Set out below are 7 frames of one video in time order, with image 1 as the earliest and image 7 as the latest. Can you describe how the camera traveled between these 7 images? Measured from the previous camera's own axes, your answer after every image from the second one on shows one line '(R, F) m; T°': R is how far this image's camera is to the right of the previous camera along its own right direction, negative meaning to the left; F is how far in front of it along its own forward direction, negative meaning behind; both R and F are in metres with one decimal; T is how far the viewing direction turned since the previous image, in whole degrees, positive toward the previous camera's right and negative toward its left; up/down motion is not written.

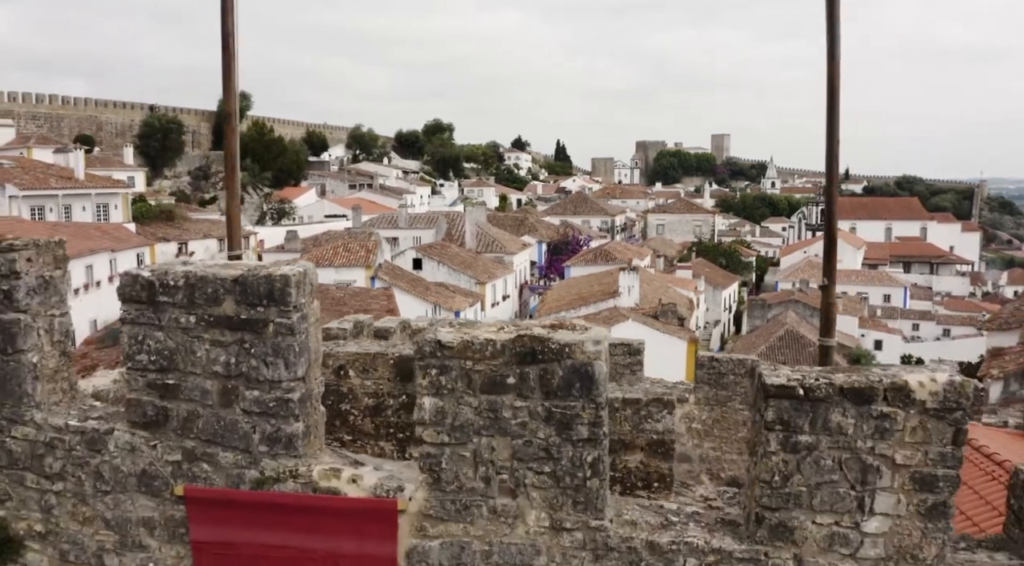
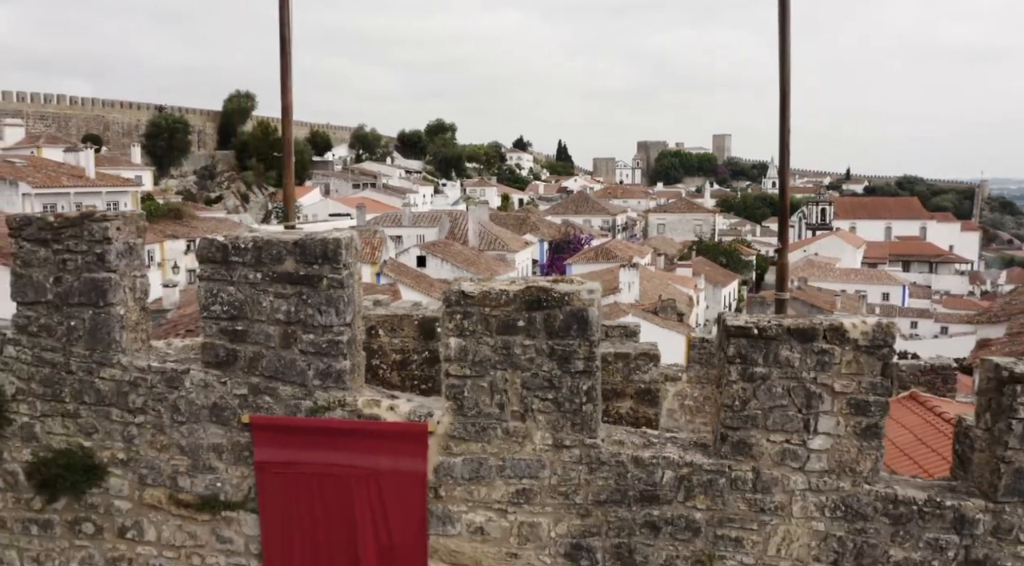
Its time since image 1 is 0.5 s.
(0.0, -0.6) m; 0°
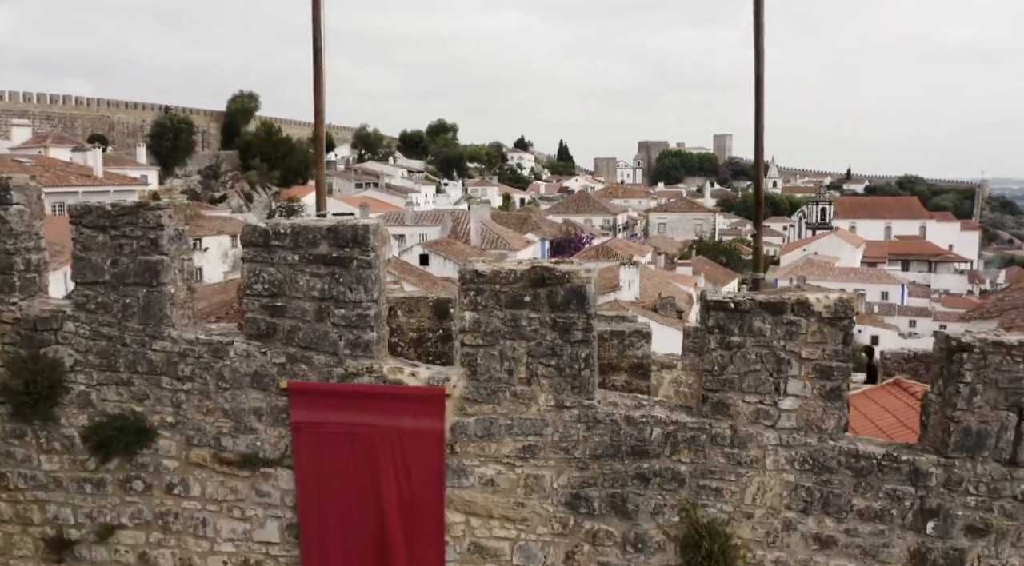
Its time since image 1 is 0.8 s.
(0.0, -0.5) m; 0°
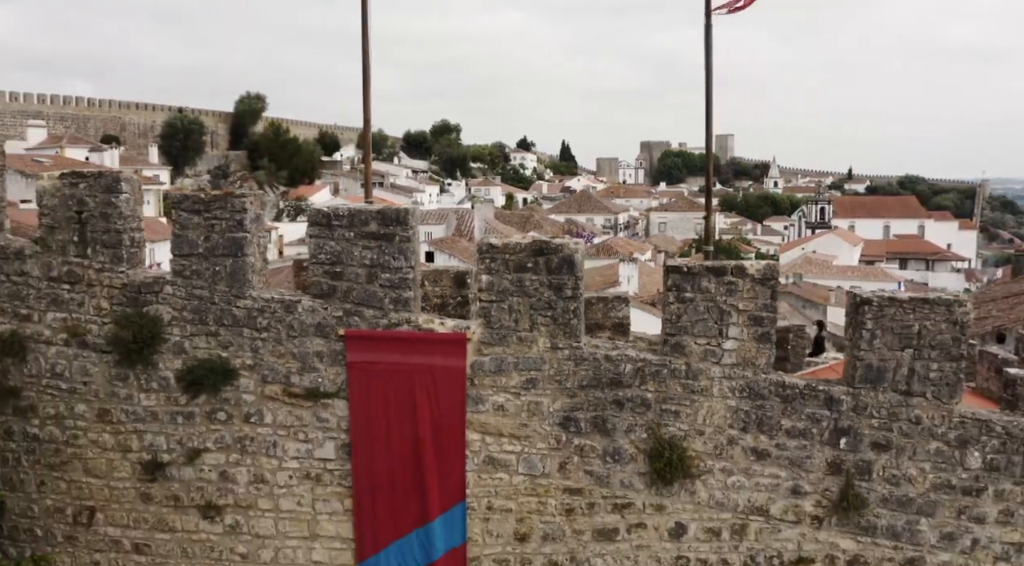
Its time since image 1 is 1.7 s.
(0.0, -1.2) m; 0°
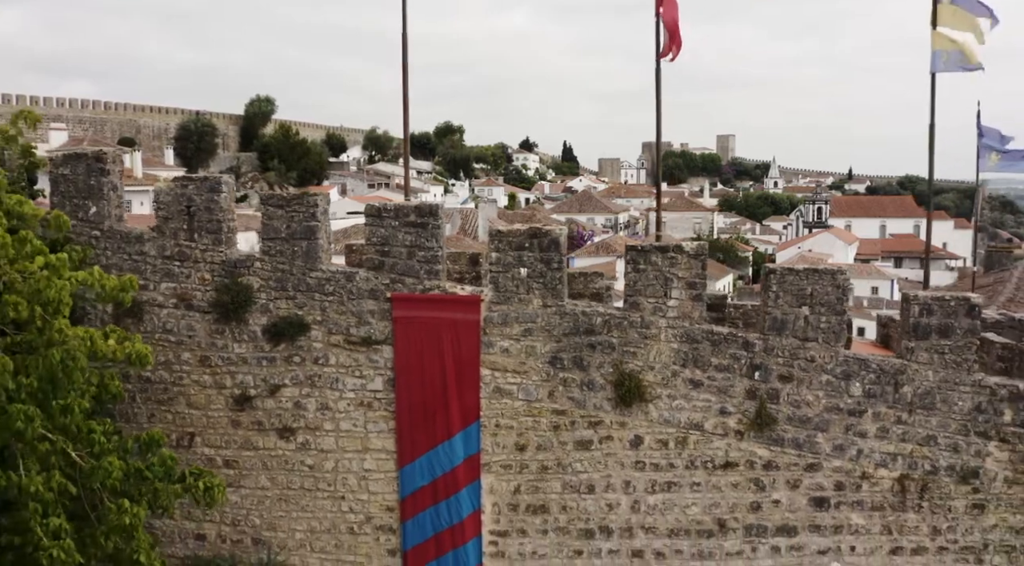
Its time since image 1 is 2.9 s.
(0.0, -1.9) m; 0°
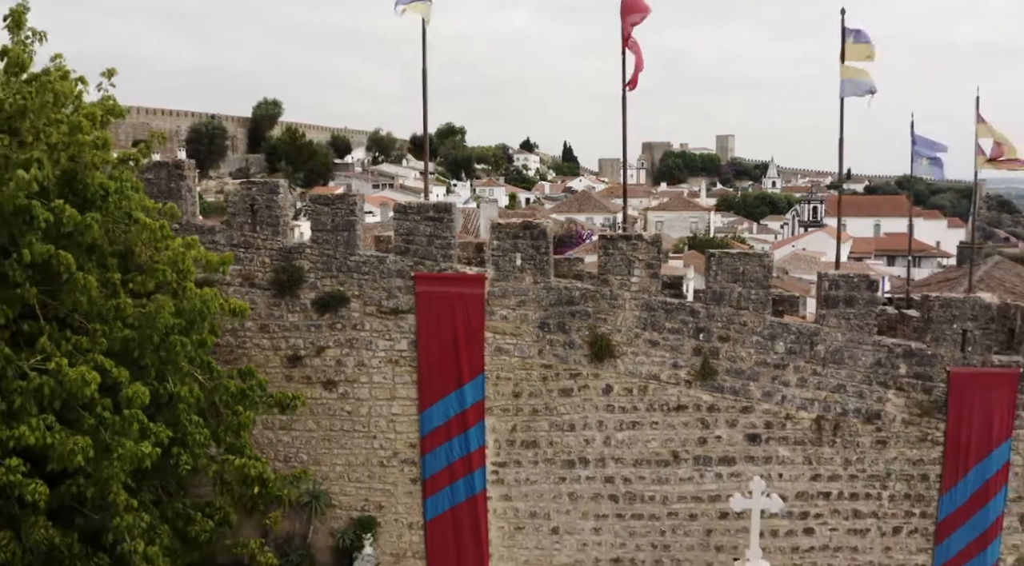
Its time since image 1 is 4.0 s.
(0.0, -1.9) m; 0°
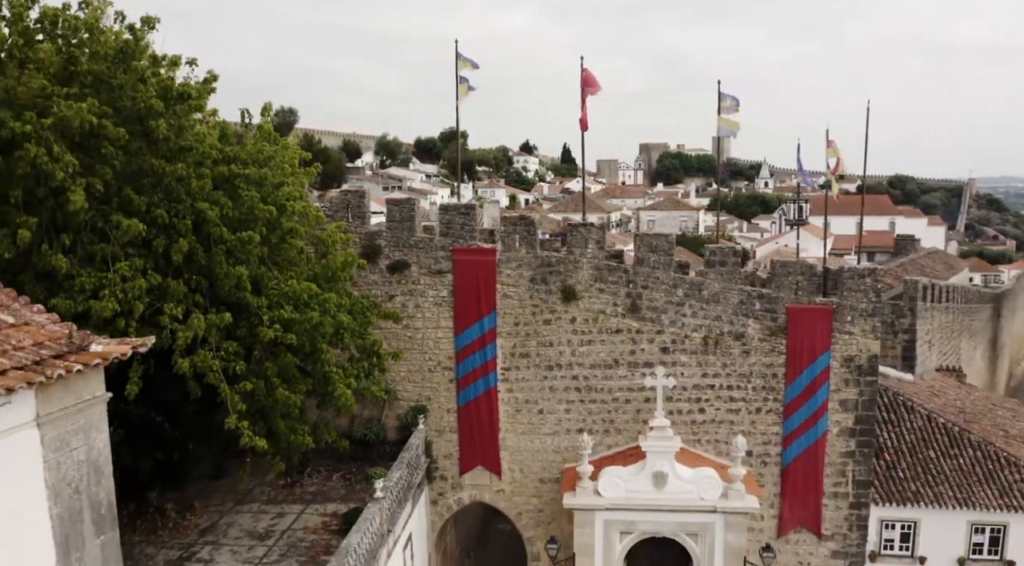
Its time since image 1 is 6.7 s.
(0.0, -5.5) m; 0°
